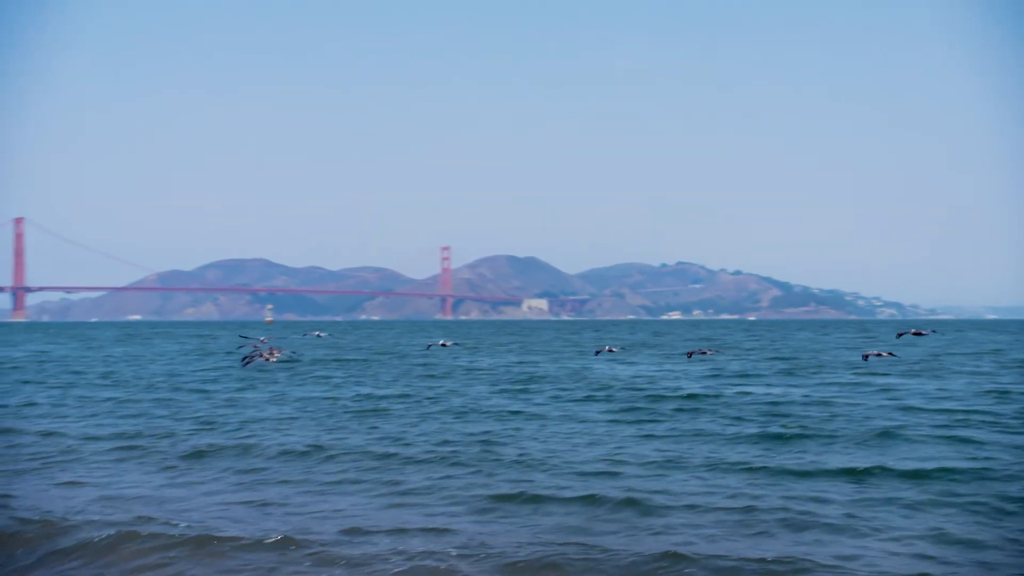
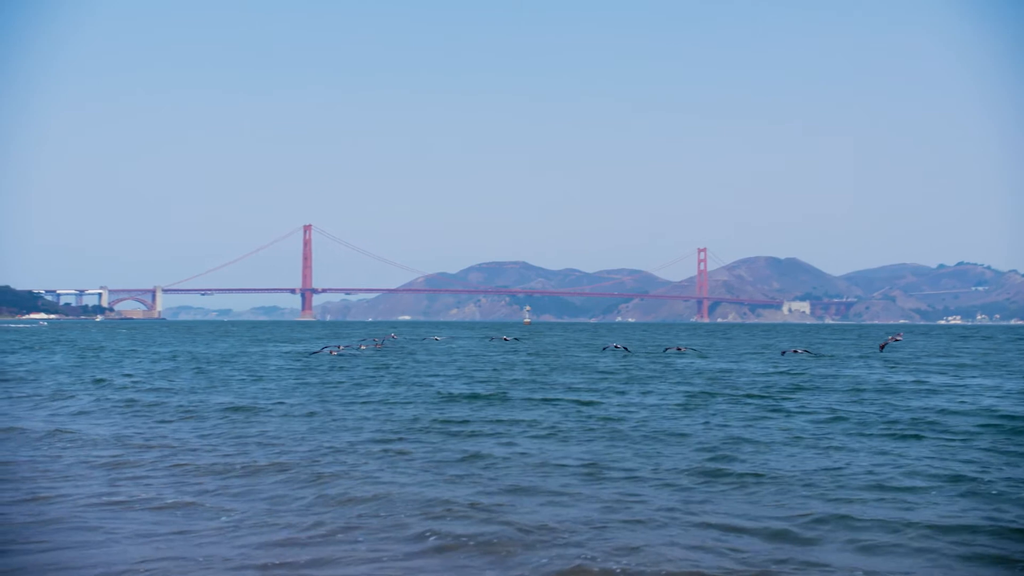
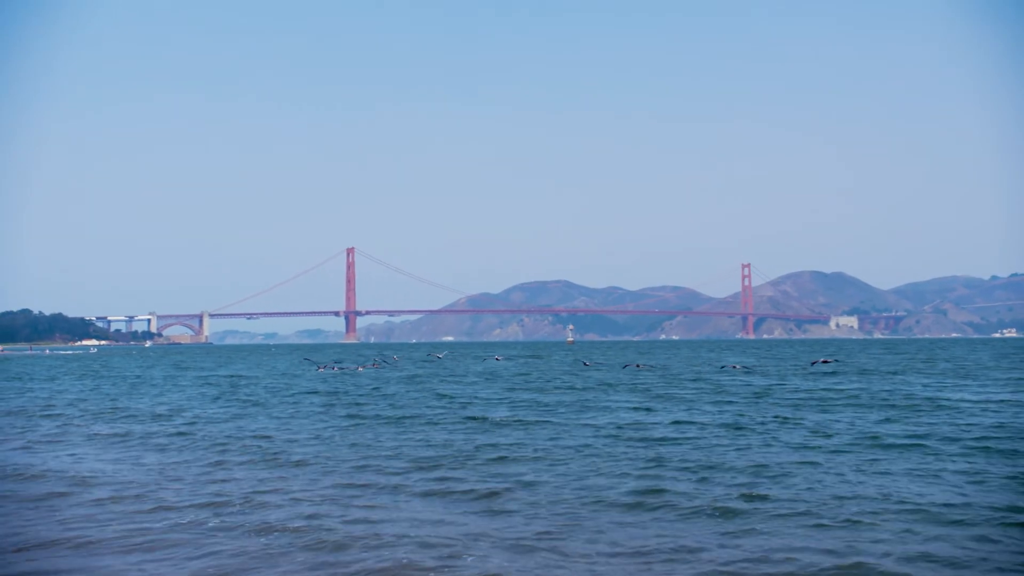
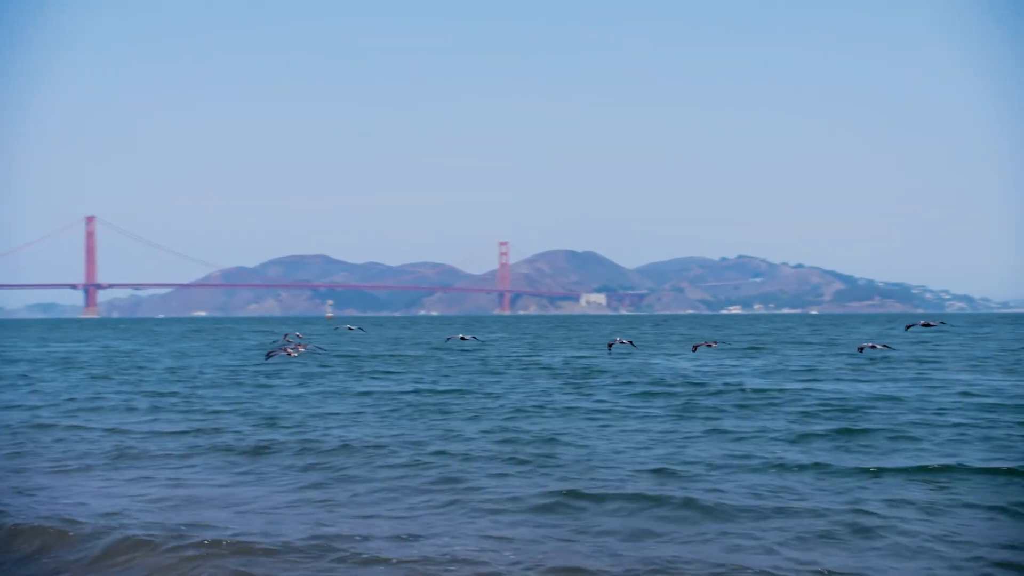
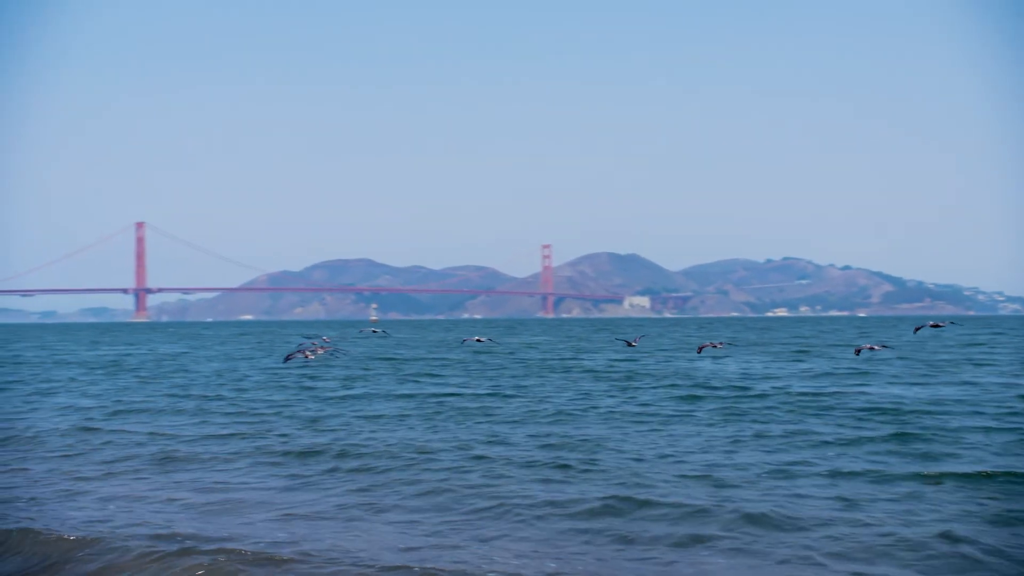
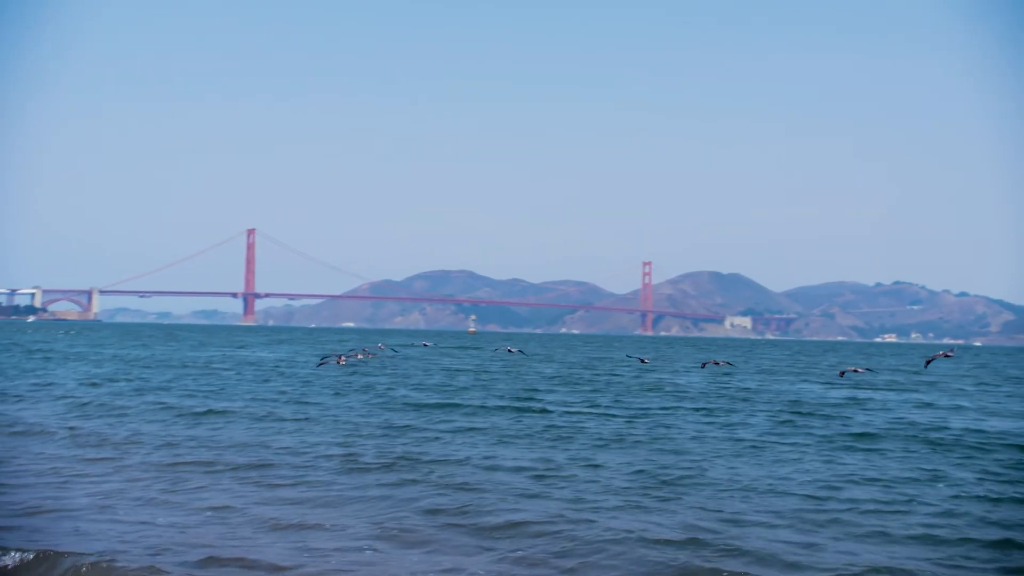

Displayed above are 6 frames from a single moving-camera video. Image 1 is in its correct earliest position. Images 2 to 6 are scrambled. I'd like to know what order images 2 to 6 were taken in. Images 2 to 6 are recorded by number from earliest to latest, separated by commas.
4, 5, 6, 2, 3
